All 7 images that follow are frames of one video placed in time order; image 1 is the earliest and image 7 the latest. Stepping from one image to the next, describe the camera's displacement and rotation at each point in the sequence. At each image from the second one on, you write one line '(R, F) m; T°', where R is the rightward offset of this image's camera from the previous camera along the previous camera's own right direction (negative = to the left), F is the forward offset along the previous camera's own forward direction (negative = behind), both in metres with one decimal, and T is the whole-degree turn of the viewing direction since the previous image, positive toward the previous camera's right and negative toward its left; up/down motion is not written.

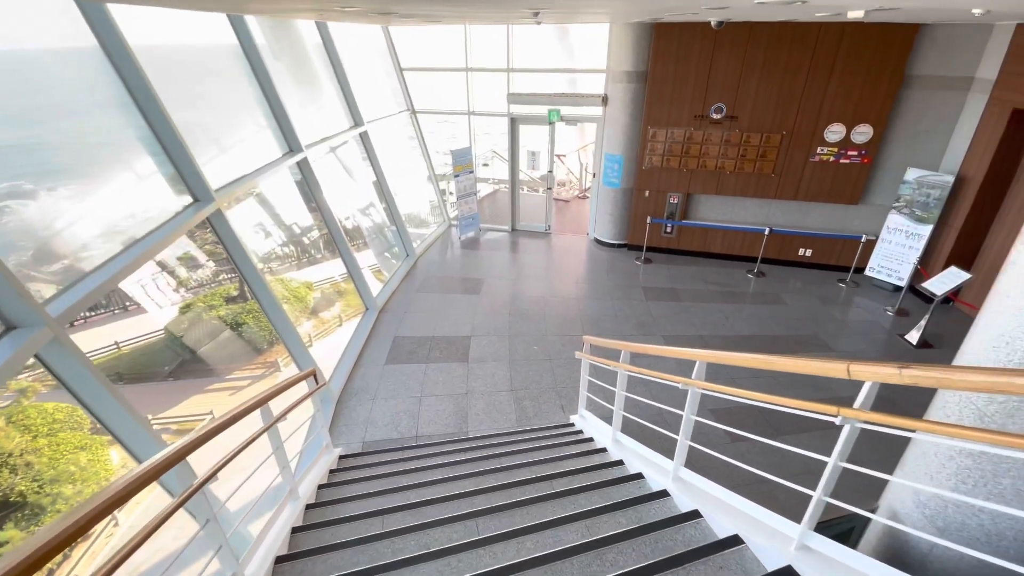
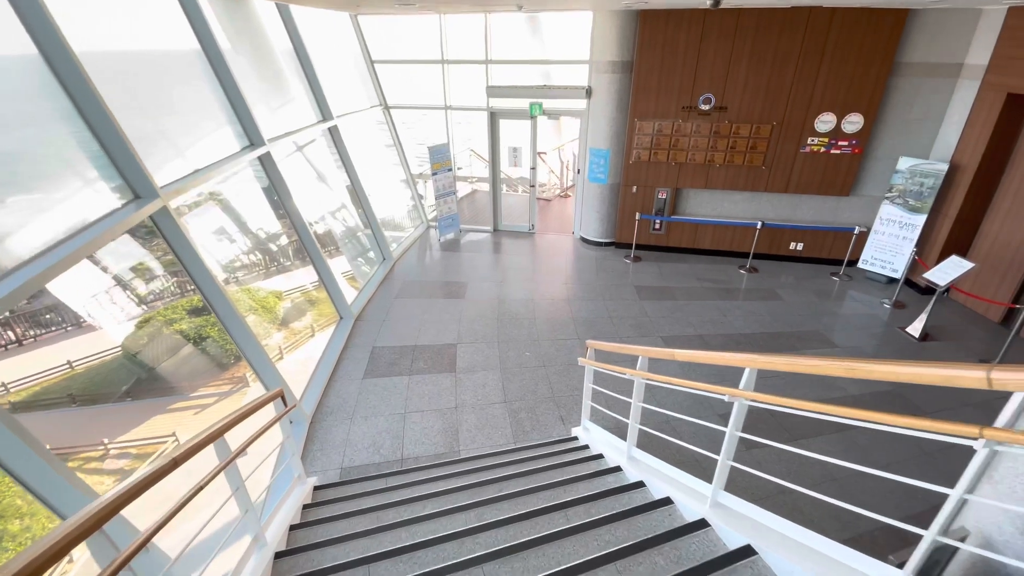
(-0.1, +0.4) m; +3°
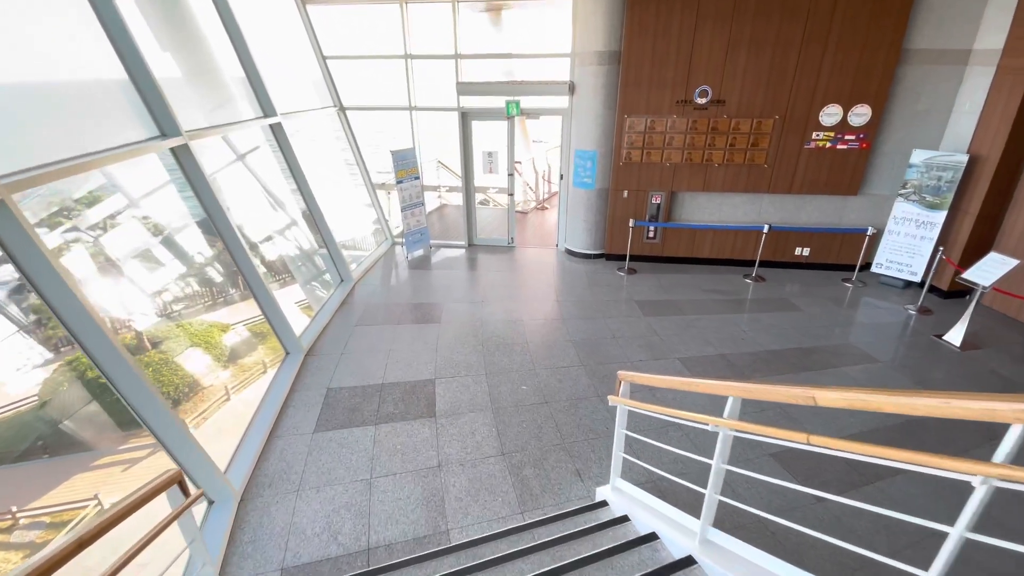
(-0.2, +0.9) m; +4°
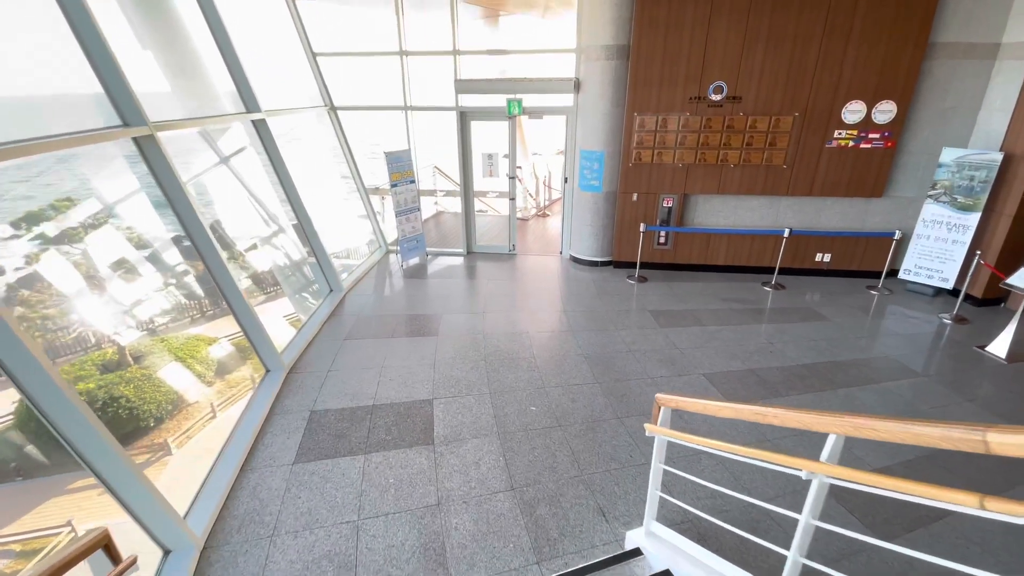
(-0.1, +0.4) m; +1°
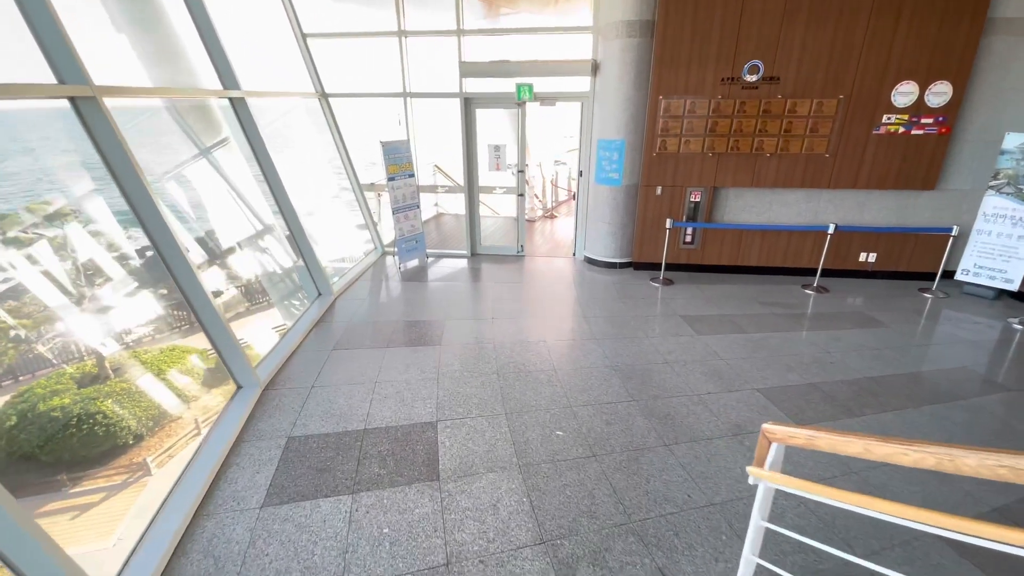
(-0.2, +0.6) m; 0°
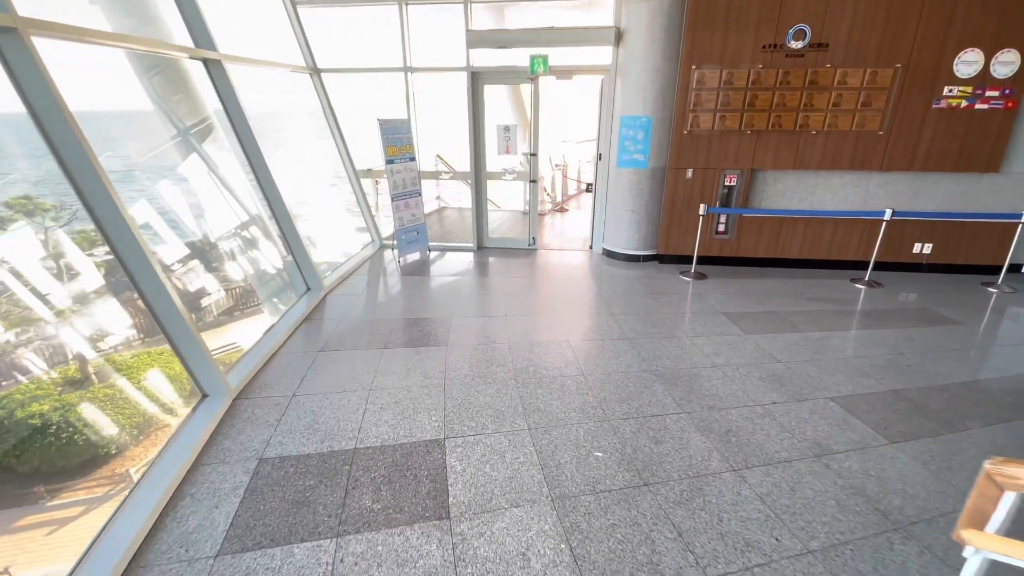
(-0.1, +0.6) m; 0°
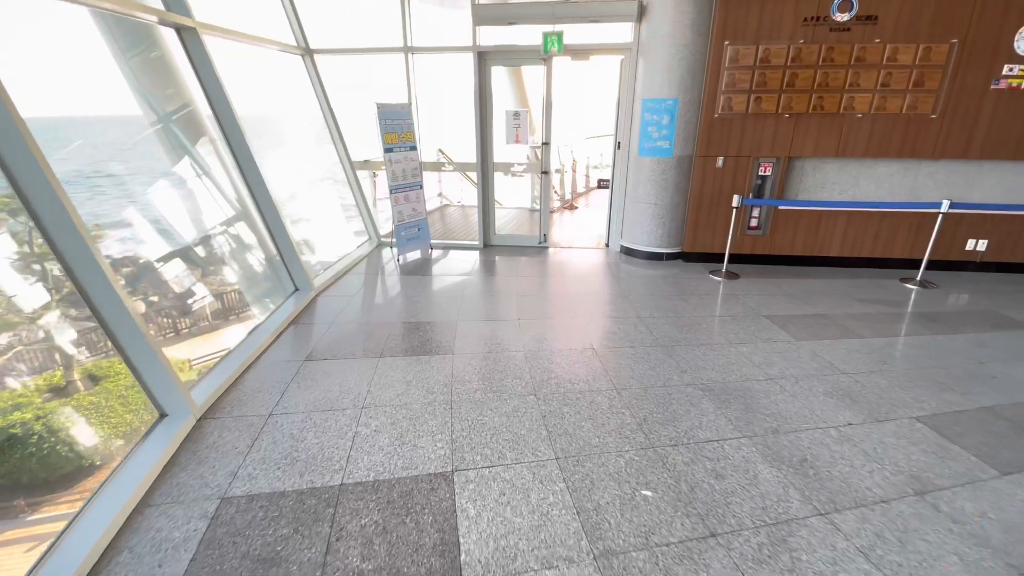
(-0.1, +0.5) m; 0°
